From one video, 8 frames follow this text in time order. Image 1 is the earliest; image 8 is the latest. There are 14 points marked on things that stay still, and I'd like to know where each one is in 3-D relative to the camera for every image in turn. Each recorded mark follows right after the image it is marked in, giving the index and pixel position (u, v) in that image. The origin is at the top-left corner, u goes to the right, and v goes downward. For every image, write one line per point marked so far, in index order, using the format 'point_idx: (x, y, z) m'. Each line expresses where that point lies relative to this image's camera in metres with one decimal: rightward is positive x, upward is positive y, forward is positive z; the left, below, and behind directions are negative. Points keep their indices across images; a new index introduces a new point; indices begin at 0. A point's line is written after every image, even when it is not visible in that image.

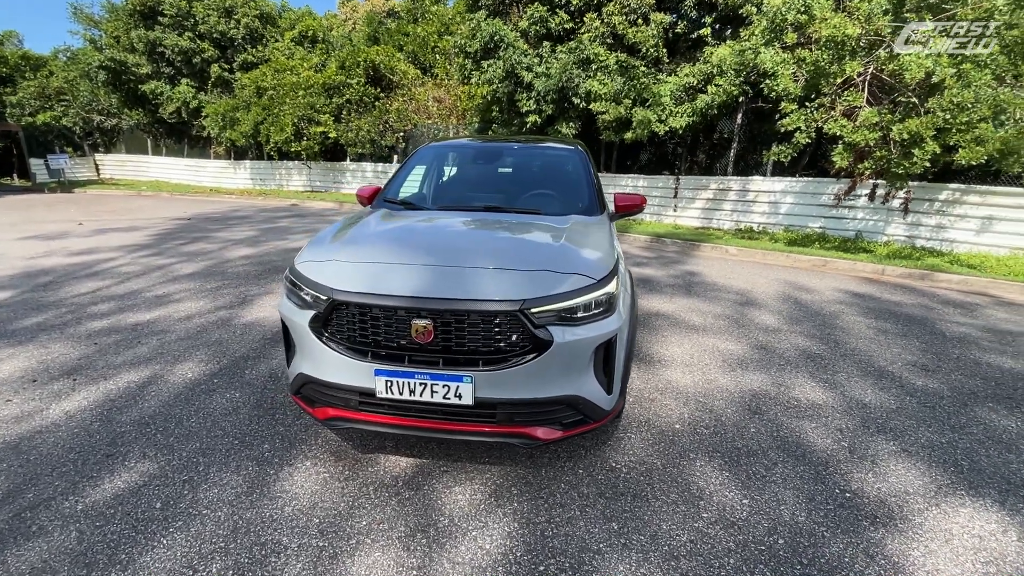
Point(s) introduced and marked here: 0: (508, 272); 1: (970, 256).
0: (0.0, +0.1, +2.2) m
1: (+7.4, +0.5, +7.7) m
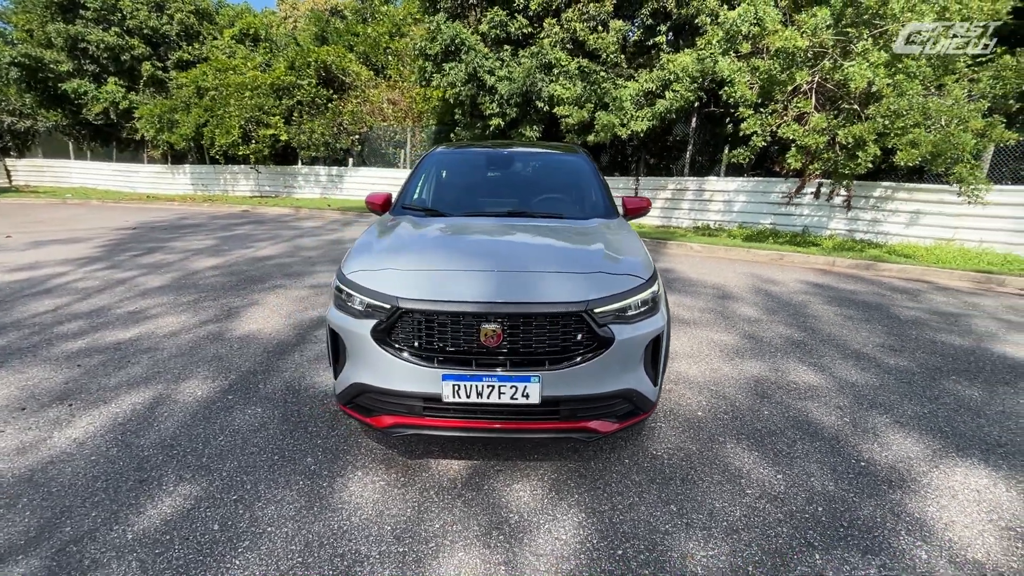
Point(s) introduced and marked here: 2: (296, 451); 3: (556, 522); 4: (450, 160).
0: (+0.3, +0.1, +2.3) m
1: (+7.0, +0.7, +8.6) m
2: (-1.2, -0.9, +2.7) m
3: (+0.2, -1.1, +2.2) m
4: (-0.5, +1.0, +3.9) m
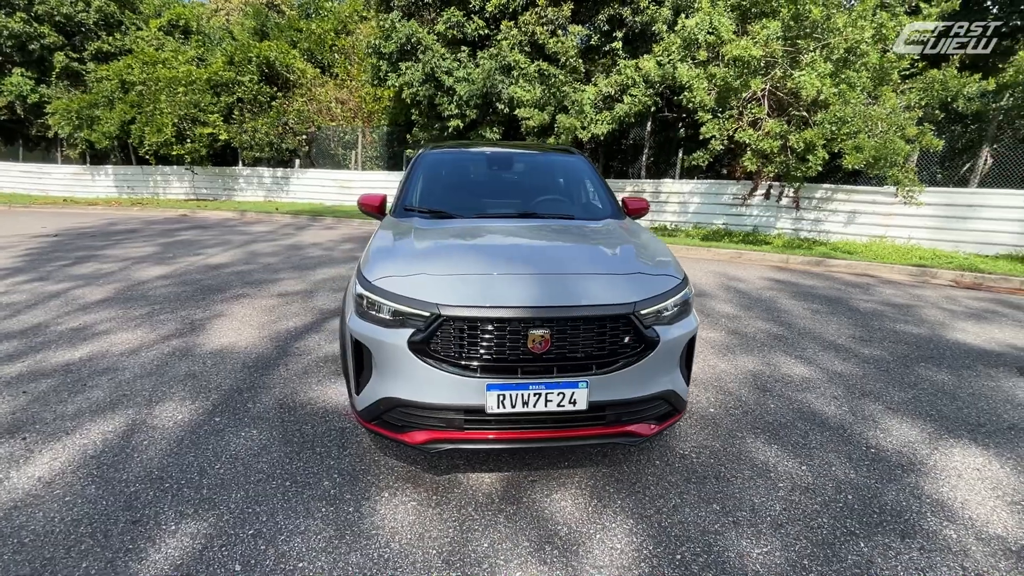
0: (+0.5, +0.1, +2.2) m
1: (+6.4, +0.9, +9.3) m
2: (-1.1, -1.0, +2.5) m
3: (+0.4, -1.1, +2.1) m
4: (-0.5, +1.0, +3.7) m
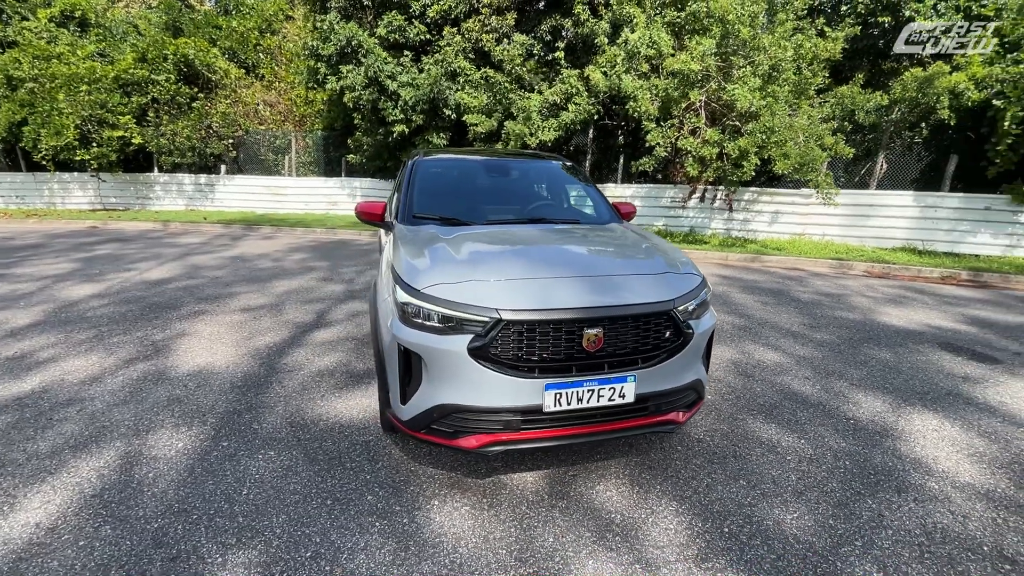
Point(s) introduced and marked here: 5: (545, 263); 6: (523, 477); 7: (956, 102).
0: (+0.7, +0.1, +2.4) m
1: (+5.5, +1.0, +10.2) m
2: (-0.8, -1.0, +2.4) m
3: (+0.7, -1.1, +2.3) m
4: (-0.5, +0.9, +3.7) m
5: (+0.2, +0.1, +2.4) m
6: (+0.1, -1.0, +2.5) m
7: (+8.4, +3.5, +9.0) m
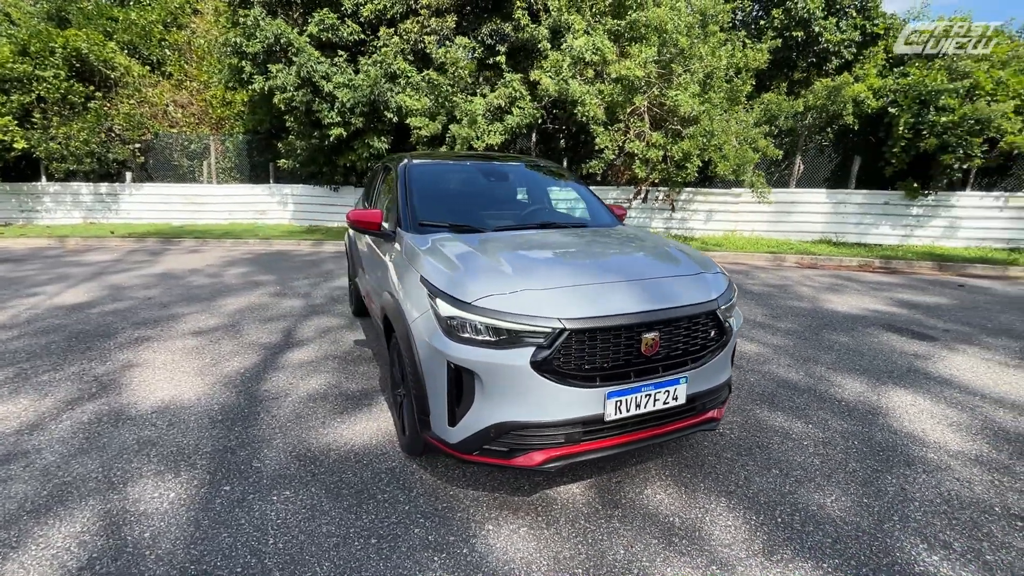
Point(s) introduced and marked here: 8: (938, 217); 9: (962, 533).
0: (+0.9, +0.1, +2.4) m
1: (+4.5, +1.1, +10.9) m
2: (-0.6, -1.1, +2.2) m
3: (+1.0, -1.1, +2.3) m
4: (-0.6, +0.9, +3.6) m
5: (+0.4, +0.1, +2.3) m
6: (+0.3, -1.0, +2.4) m
7: (+7.3, +3.8, +10.1) m
8: (+9.0, +1.5, +10.1) m
9: (+2.1, -1.1, +2.2) m
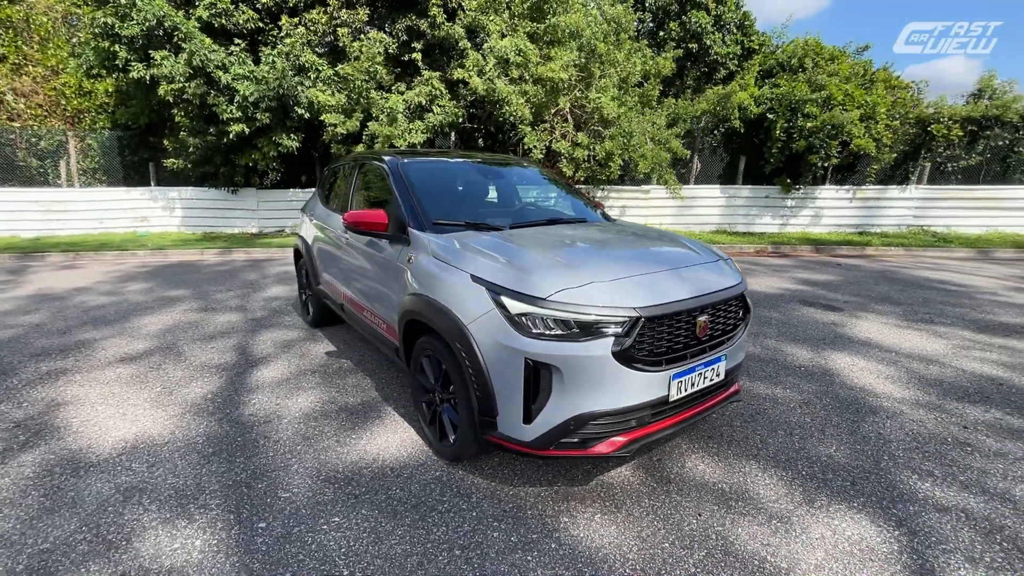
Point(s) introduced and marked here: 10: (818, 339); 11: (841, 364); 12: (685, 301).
0: (+1.1, +0.1, +2.6) m
1: (+2.7, +1.4, +11.7) m
2: (-0.2, -1.1, +2.1) m
3: (+1.3, -1.0, +2.5) m
4: (-0.6, +0.9, +3.4) m
5: (+0.6, +0.1, +2.4) m
6: (+0.6, -1.0, +2.5) m
7: (+5.5, +4.2, +11.5) m
8: (+7.3, +2.0, +11.9) m
9: (+2.4, -1.0, +2.6) m
10: (+2.9, -0.5, +4.6) m
11: (+2.7, -0.6, +4.0) m
12: (+0.8, -0.1, +2.2) m
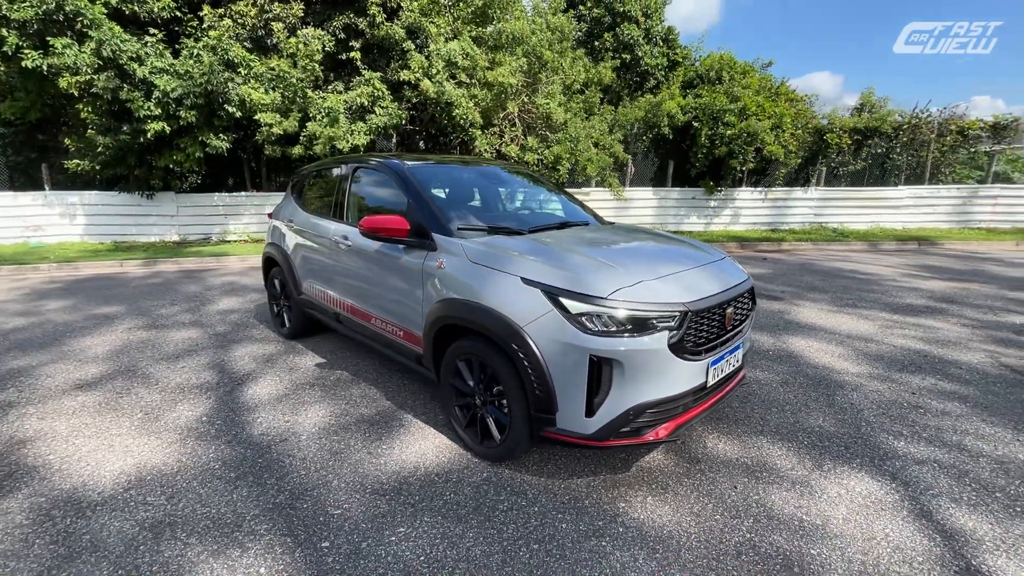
0: (+1.3, +0.2, +2.9) m
1: (+1.4, +1.4, +12.1) m
2: (+0.1, -1.1, +2.2) m
3: (+1.5, -1.0, +2.8) m
4: (-0.6, +0.8, +3.4) m
5: (+0.8, +0.2, +2.6) m
6: (+0.8, -1.0, +2.7) m
7: (+4.1, +4.3, +12.4) m
8: (+5.9, +2.2, +13.0) m
9: (+2.5, -0.9, +3.1) m
10: (+2.8, -0.4, +5.1) m
11: (+2.7, -0.6, +4.5) m
12: (+1.0, 0.0, +2.5) m
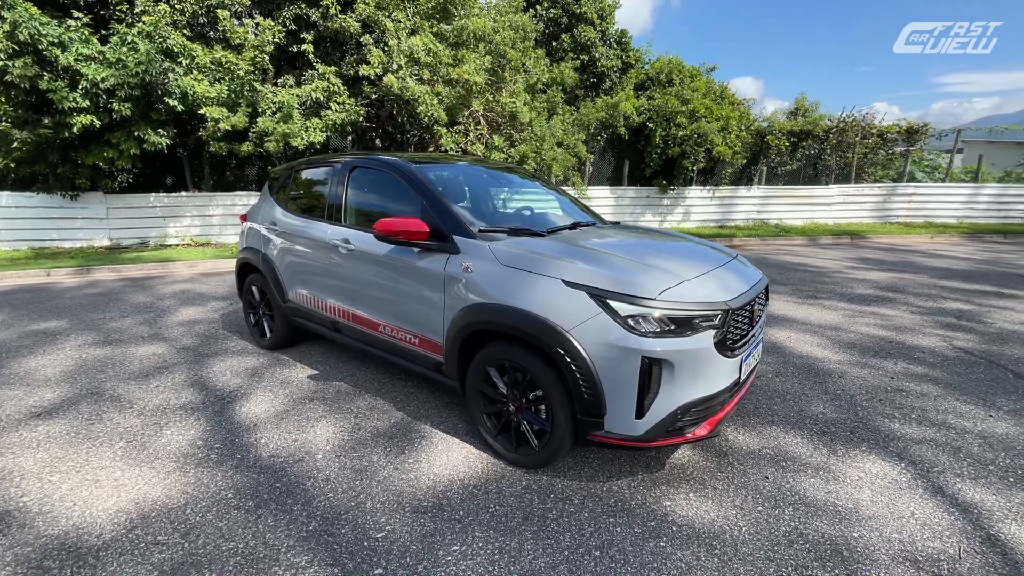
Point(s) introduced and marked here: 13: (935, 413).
0: (+1.4, +0.2, +3.0) m
1: (+0.4, +1.4, +12.1) m
2: (+0.4, -1.1, +2.2) m
3: (+1.6, -0.9, +3.0) m
4: (-0.5, +0.8, +3.3) m
5: (+1.0, +0.2, +2.7) m
6: (+1.0, -1.0, +2.8) m
7: (+3.0, +4.4, +12.7) m
8: (+4.8, +2.3, +13.5) m
9: (+2.7, -0.8, +3.4) m
10: (+2.7, -0.3, +5.4) m
11: (+2.7, -0.5, +4.7) m
12: (+1.2, 0.0, +2.5) m
13: (+2.9, -0.9, +3.3) m
